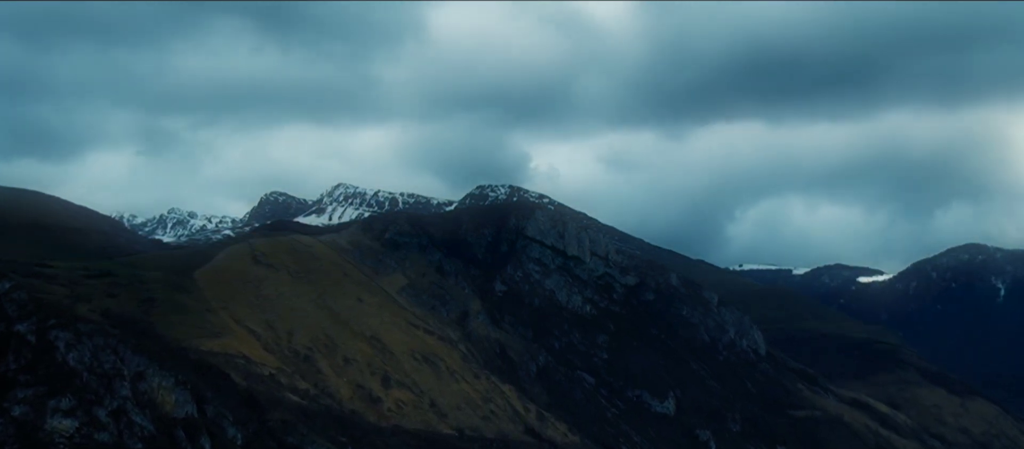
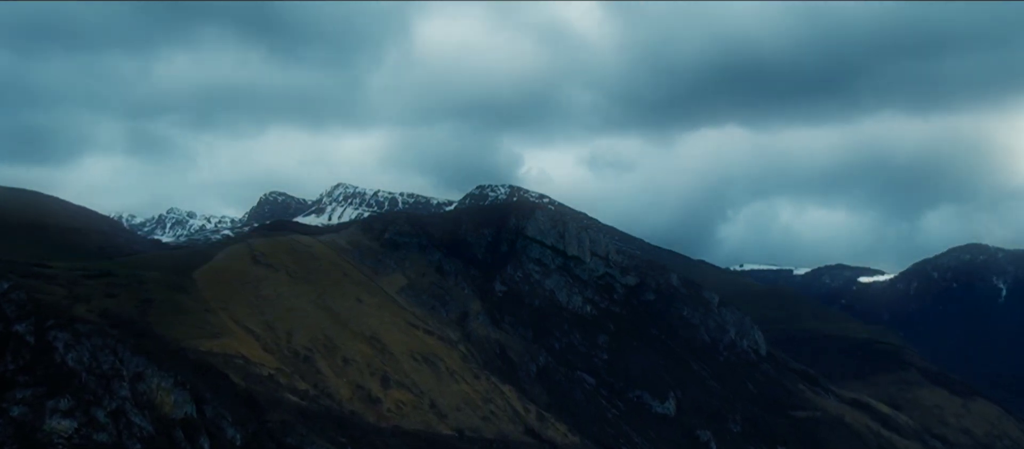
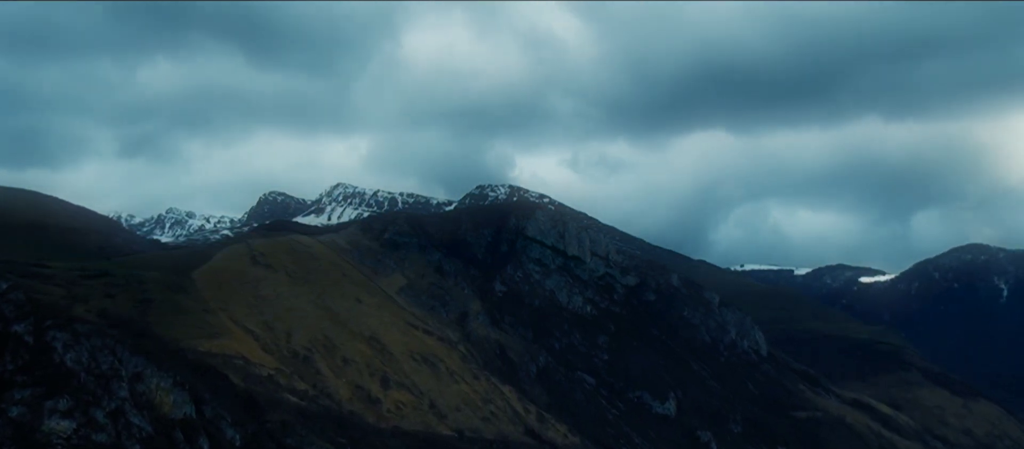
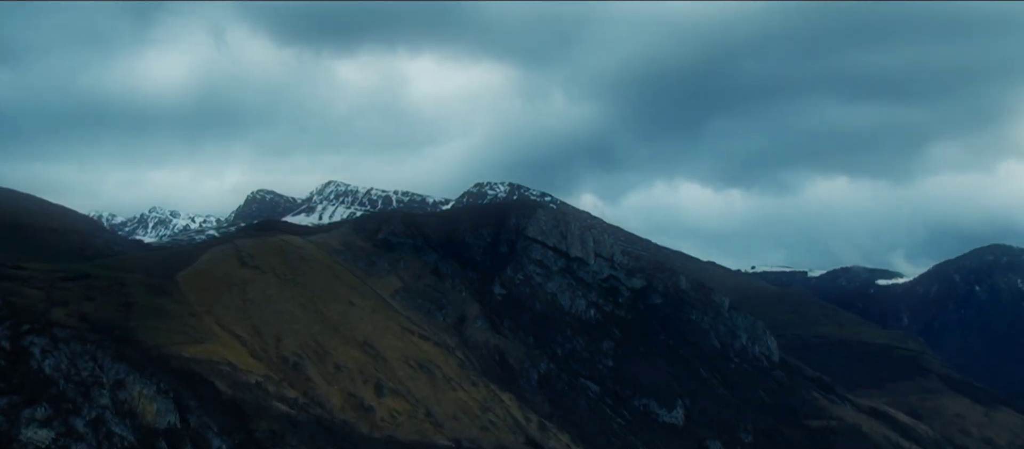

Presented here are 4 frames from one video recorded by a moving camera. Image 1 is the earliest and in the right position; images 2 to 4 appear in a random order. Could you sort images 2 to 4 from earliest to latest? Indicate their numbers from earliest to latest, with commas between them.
2, 3, 4
